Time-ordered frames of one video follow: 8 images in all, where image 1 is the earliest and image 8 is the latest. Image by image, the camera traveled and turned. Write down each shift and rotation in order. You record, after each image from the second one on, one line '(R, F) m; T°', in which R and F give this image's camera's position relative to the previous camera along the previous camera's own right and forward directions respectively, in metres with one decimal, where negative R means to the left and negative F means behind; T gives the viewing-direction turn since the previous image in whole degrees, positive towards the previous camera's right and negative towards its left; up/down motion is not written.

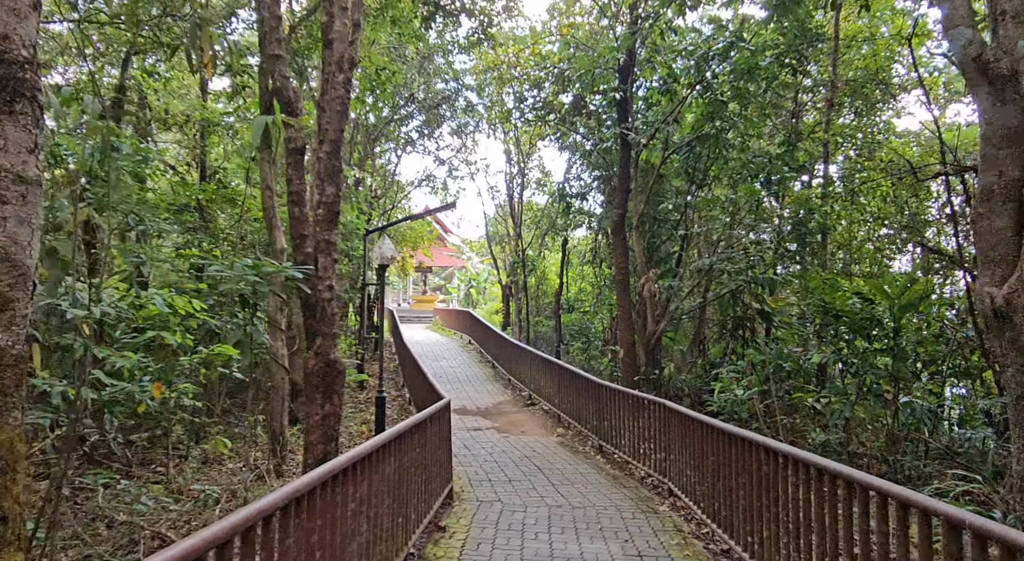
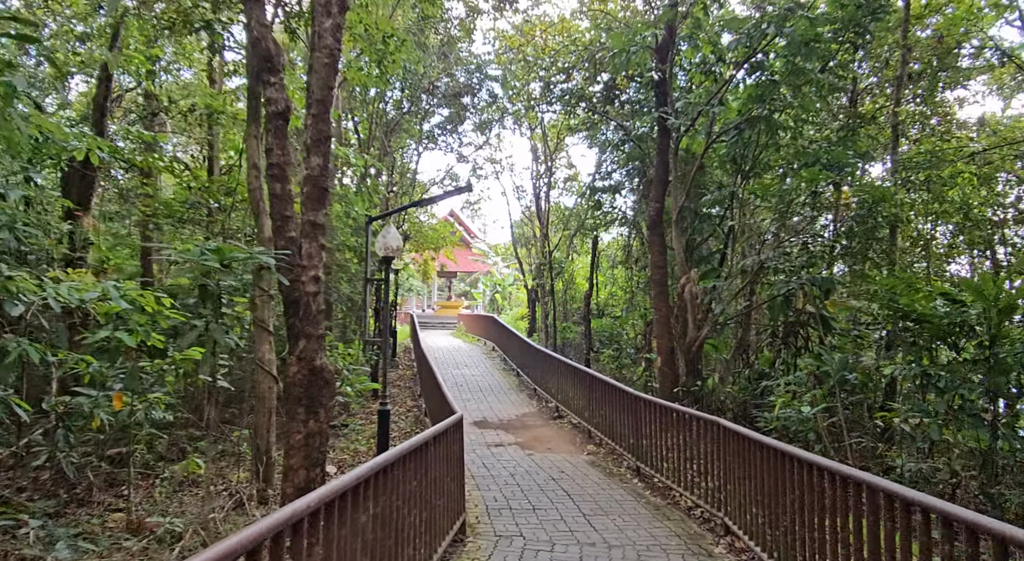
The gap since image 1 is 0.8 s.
(0.0, +0.9) m; -2°
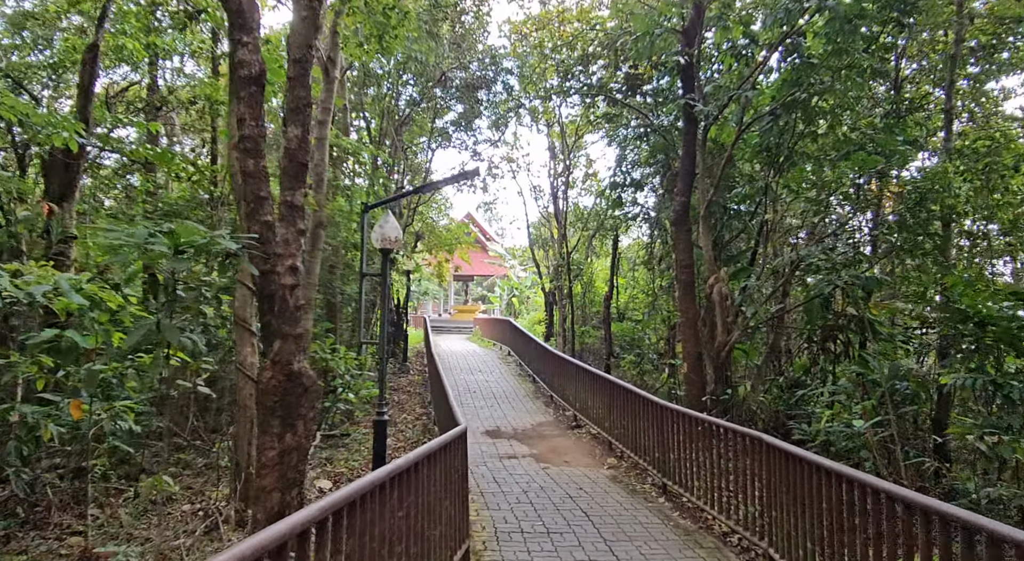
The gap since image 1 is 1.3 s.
(0.0, +0.6) m; -2°
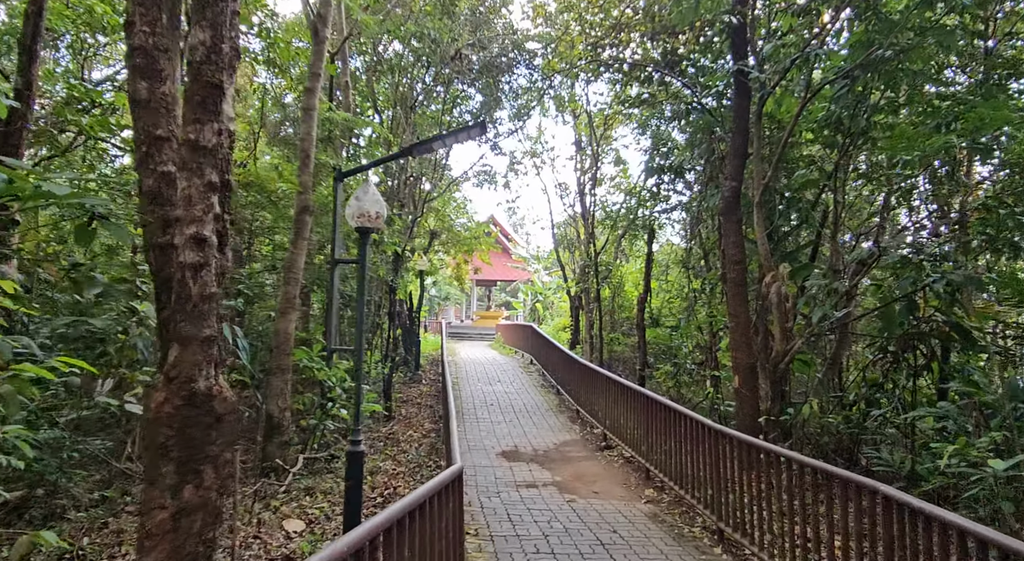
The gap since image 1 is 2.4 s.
(0.0, +1.2) m; -2°
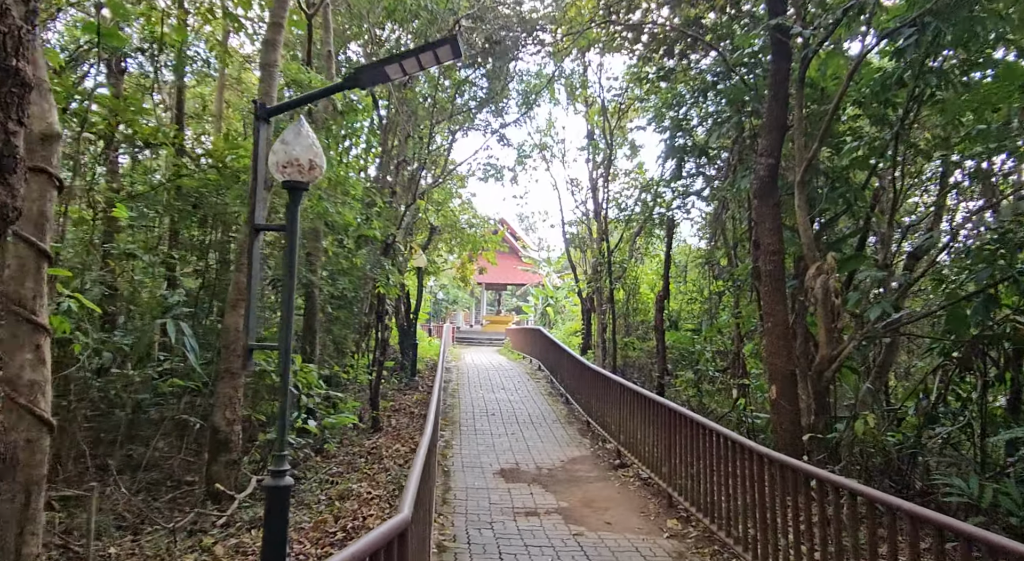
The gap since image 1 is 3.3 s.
(+0.1, +1.0) m; -1°
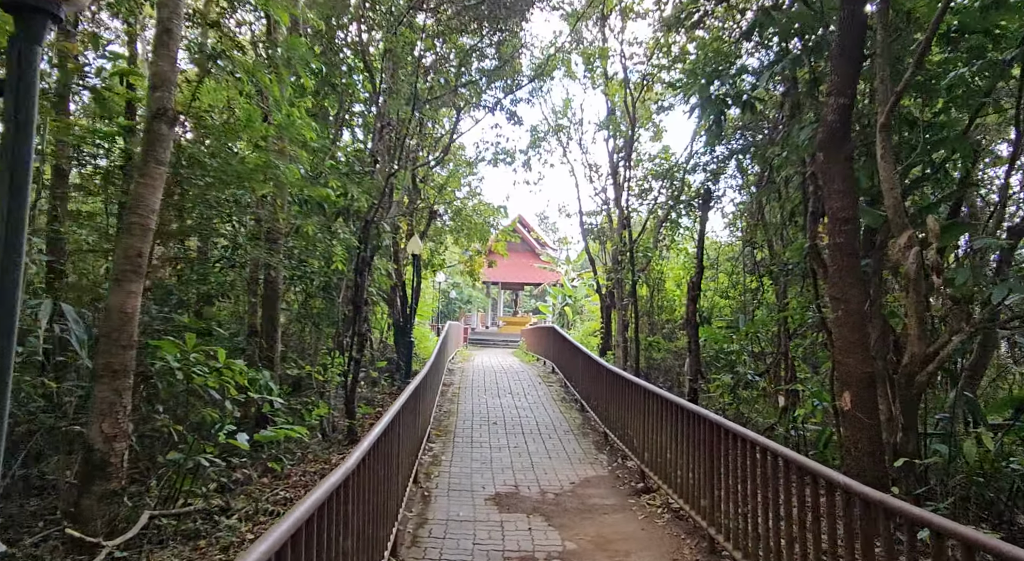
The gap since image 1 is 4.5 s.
(+0.2, +1.4) m; -2°
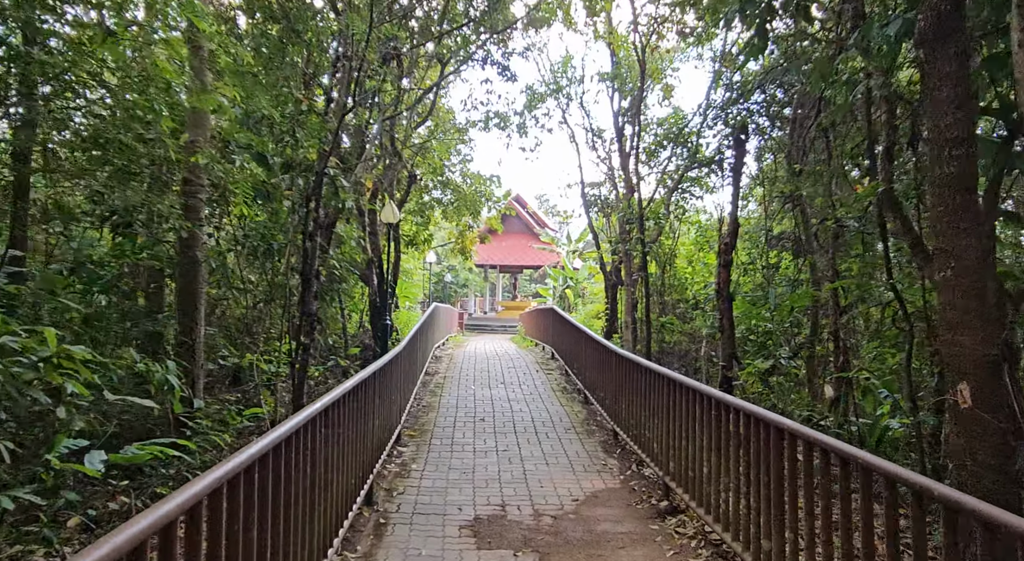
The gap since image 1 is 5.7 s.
(+0.1, +1.4) m; 0°
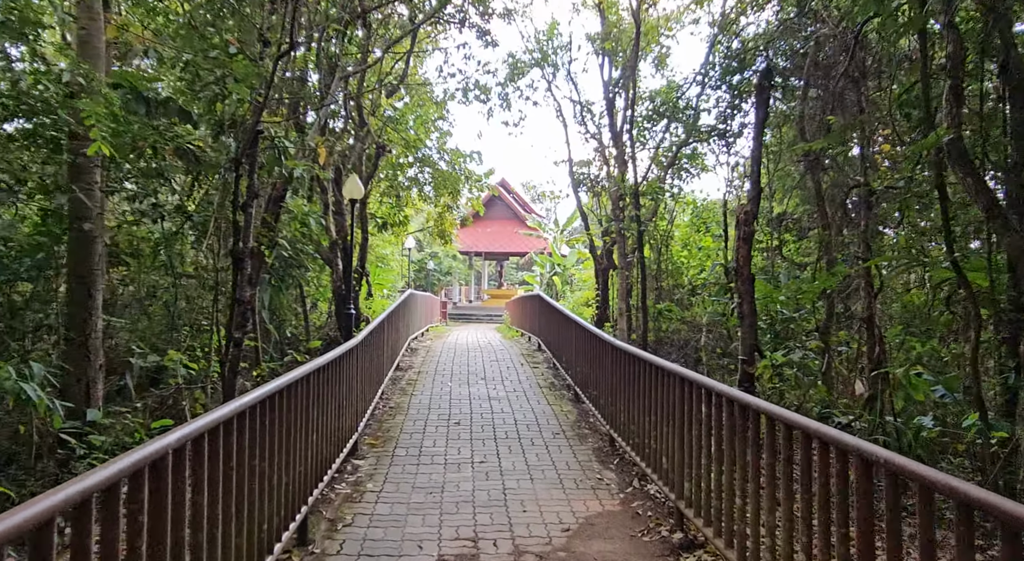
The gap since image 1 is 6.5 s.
(+0.1, +1.0) m; +1°
